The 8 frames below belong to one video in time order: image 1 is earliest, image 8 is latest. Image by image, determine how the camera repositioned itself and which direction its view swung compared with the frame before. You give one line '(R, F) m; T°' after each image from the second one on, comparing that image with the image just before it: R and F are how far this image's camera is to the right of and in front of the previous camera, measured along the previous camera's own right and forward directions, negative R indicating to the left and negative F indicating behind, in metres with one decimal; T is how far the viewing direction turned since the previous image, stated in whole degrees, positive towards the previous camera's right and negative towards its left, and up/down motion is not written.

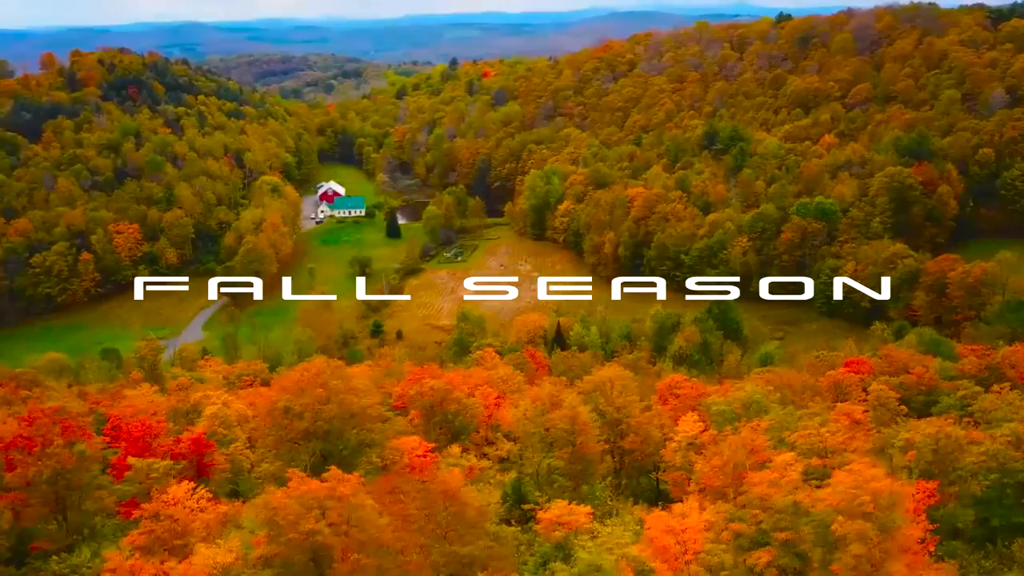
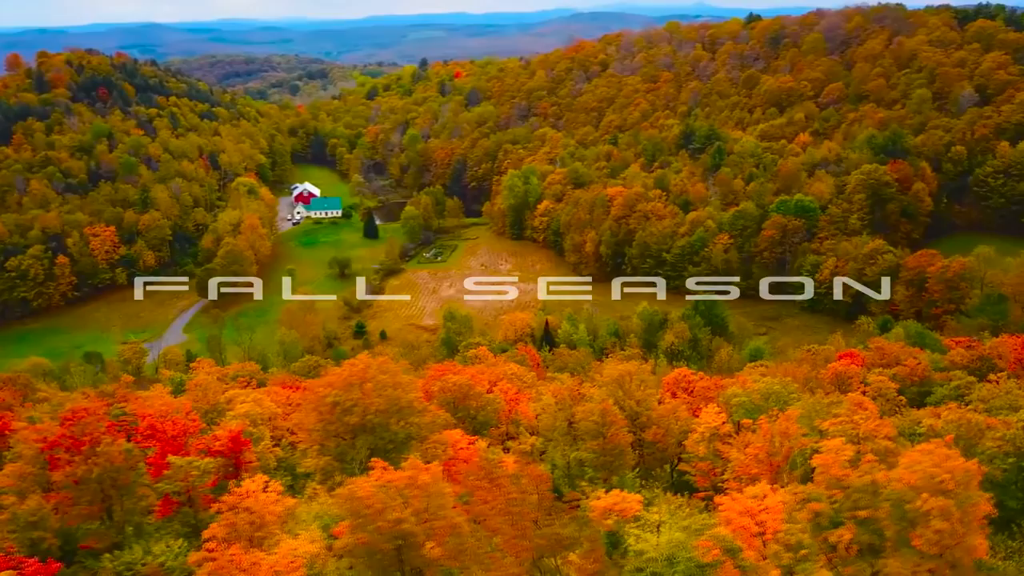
(-1.6, -0.2) m; +2°
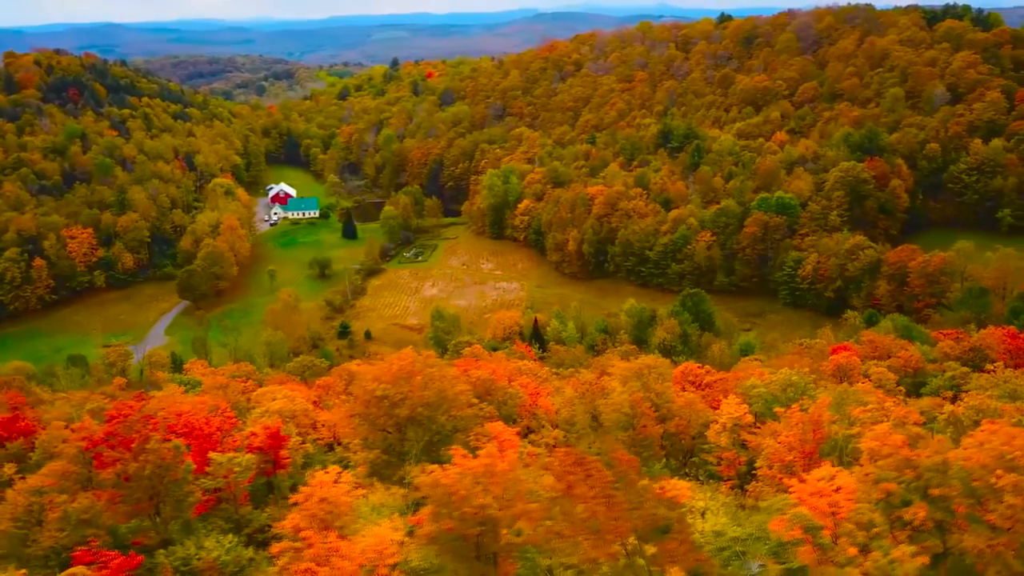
(-1.5, -0.2) m; +2°
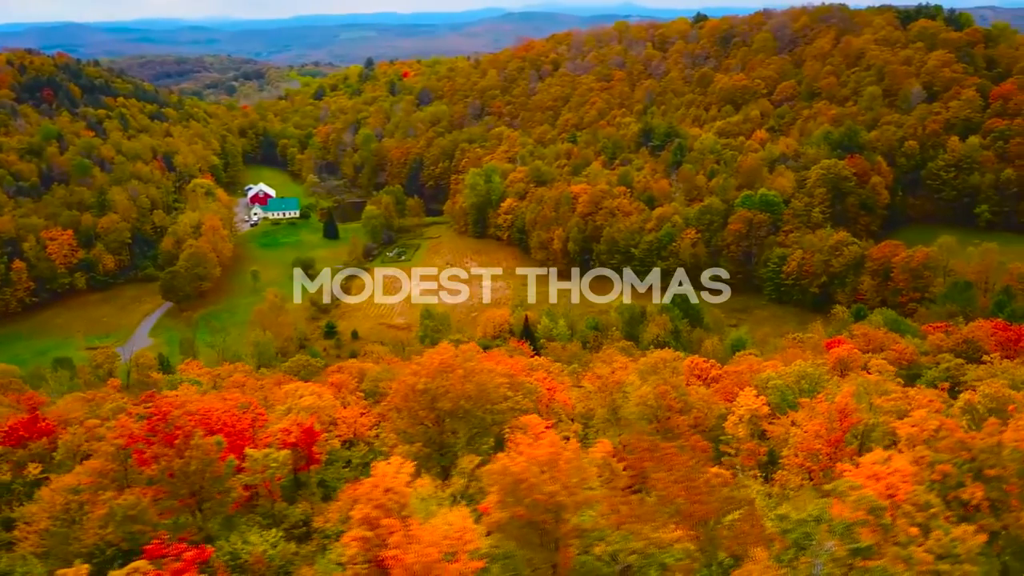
(-1.3, -0.2) m; +1°
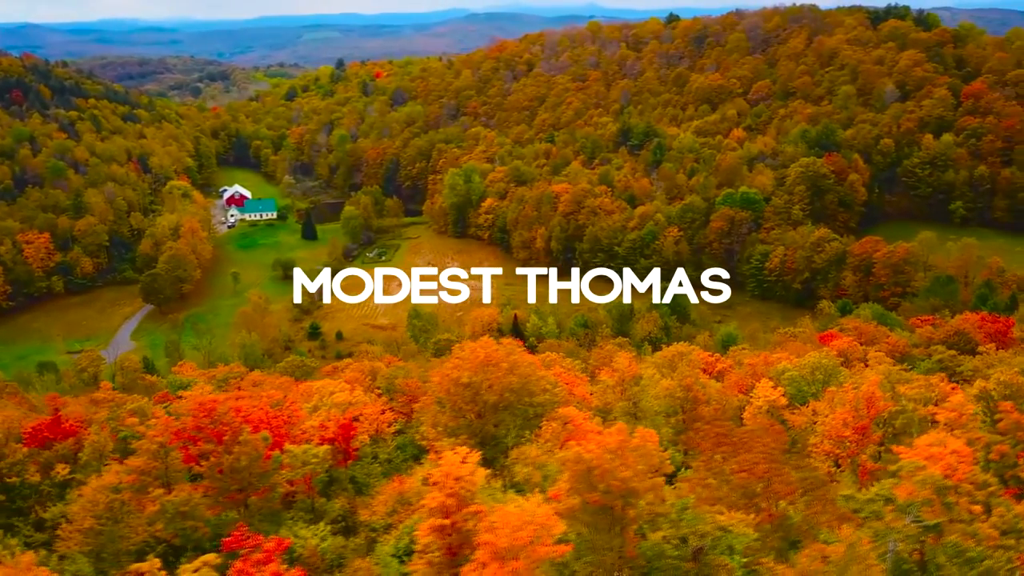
(-1.5, -0.2) m; +2°
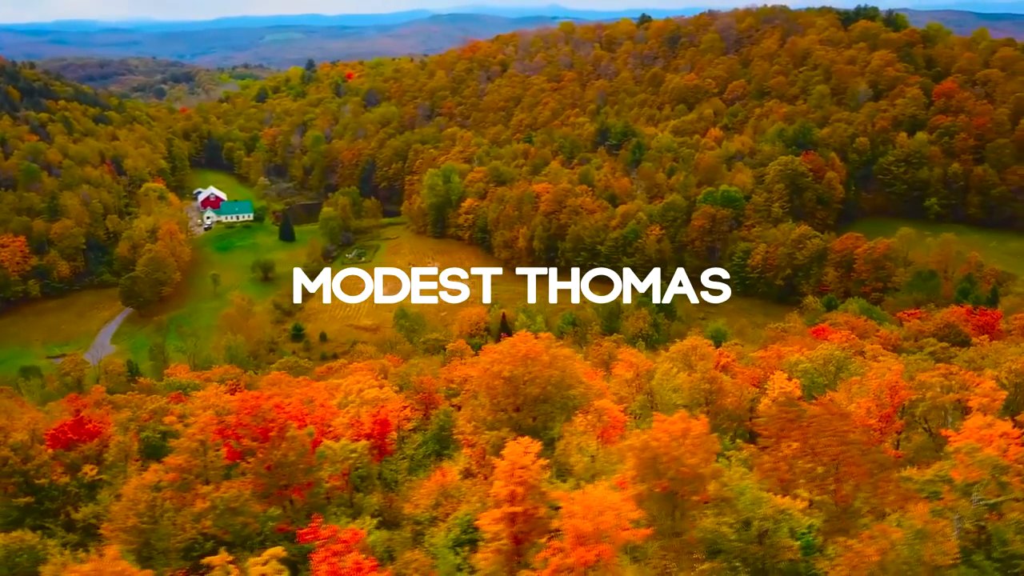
(-1.5, -0.2) m; +2°
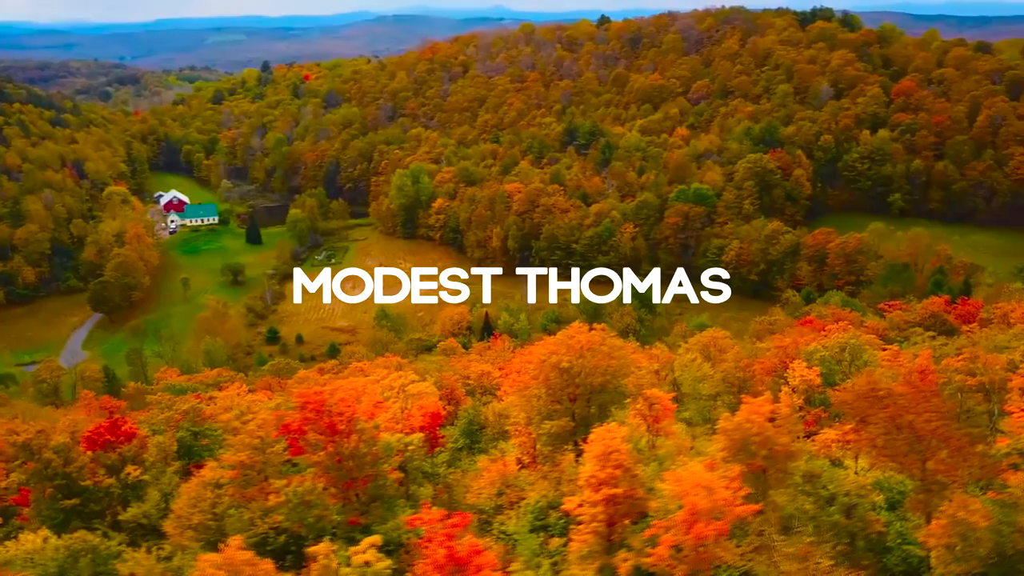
(-2.1, -0.2) m; +2°
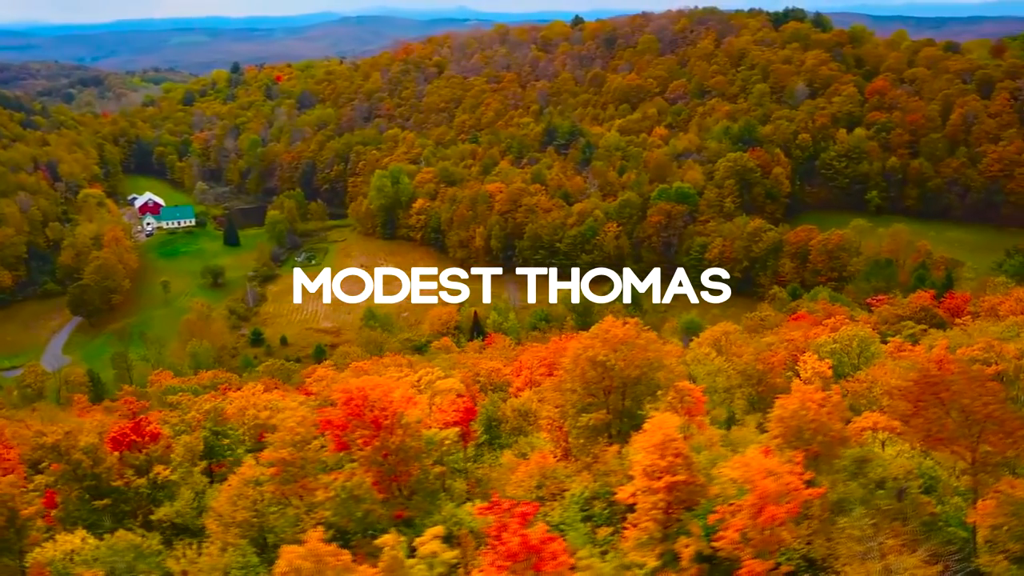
(-1.4, -0.2) m; +2°
